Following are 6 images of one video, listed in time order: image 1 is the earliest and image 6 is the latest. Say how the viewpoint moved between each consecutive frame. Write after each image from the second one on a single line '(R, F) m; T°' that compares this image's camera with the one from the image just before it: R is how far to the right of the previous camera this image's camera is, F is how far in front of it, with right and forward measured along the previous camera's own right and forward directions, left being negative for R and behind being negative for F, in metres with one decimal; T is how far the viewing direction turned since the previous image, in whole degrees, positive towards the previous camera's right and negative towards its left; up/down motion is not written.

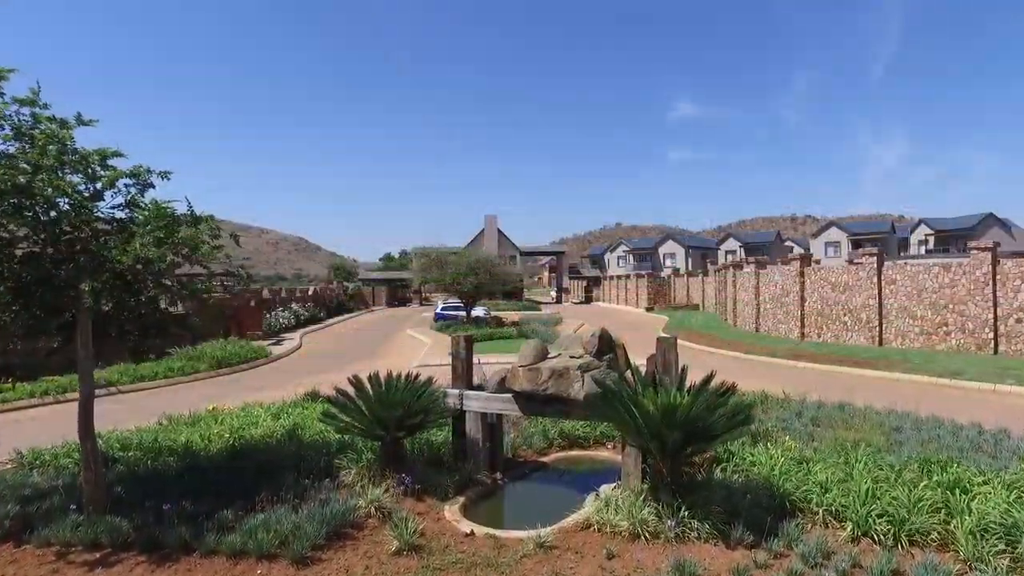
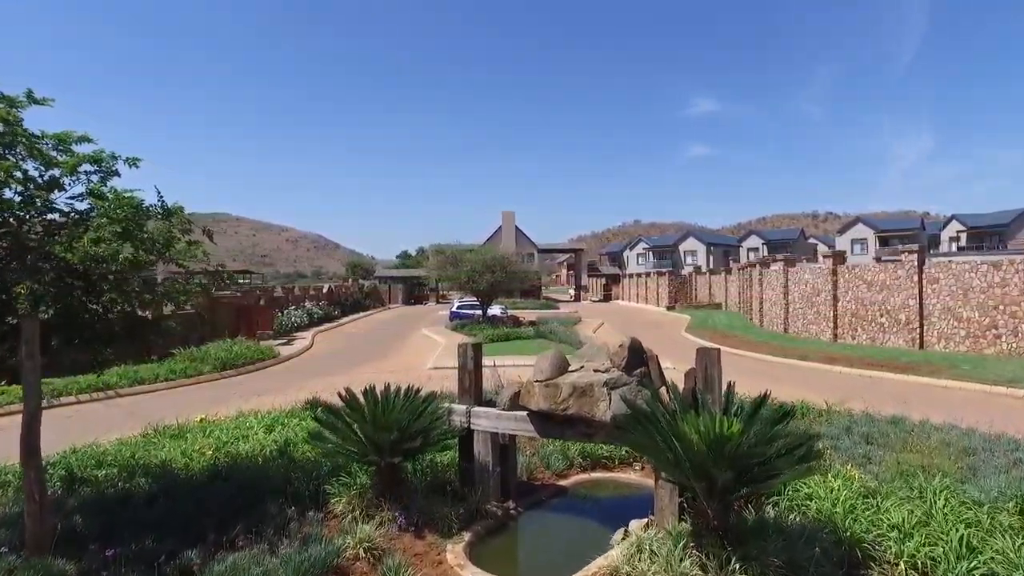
(0.0, +0.9) m; -2°
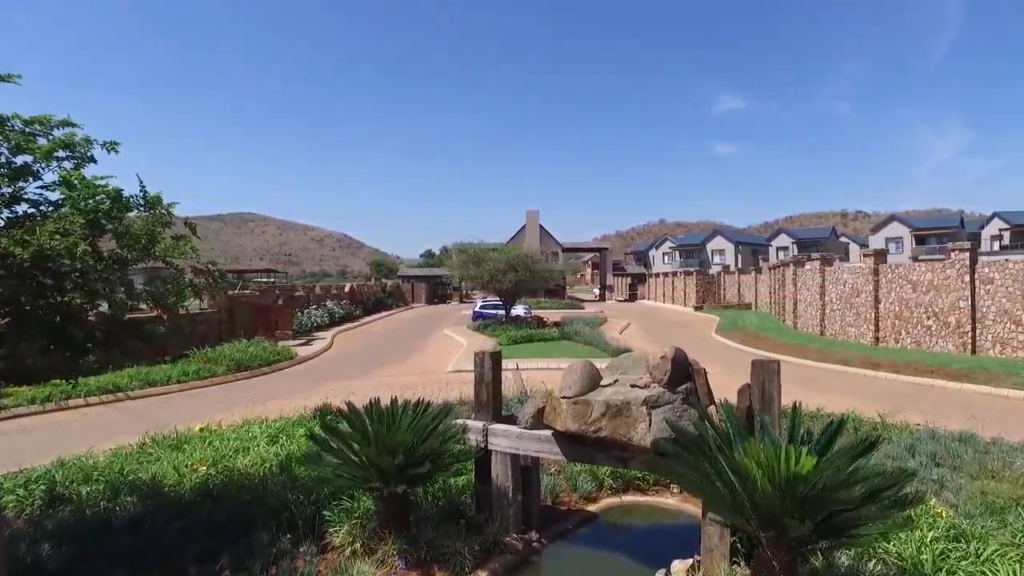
(0.0, +0.7) m; -2°
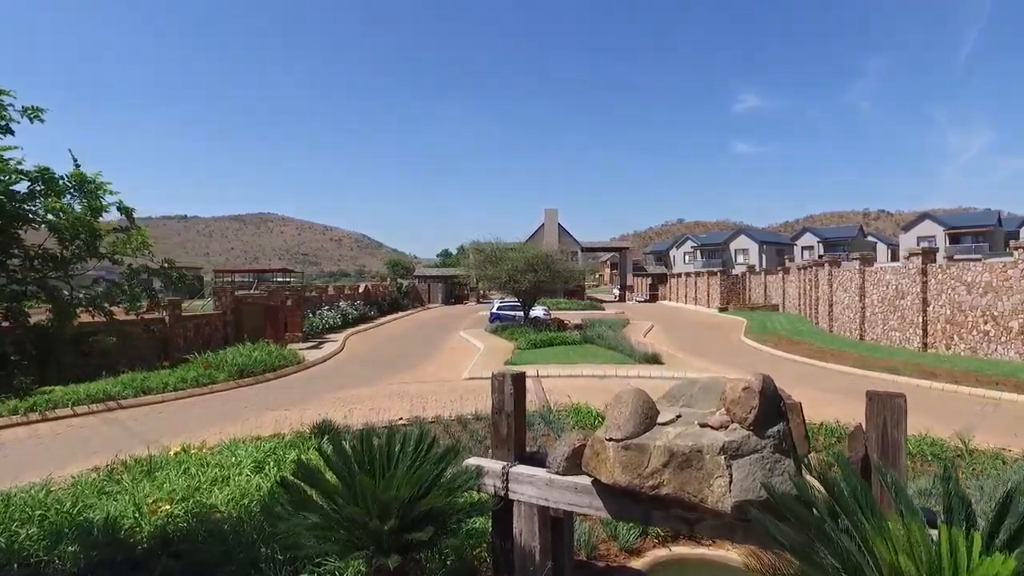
(-0.1, +1.2) m; -2°
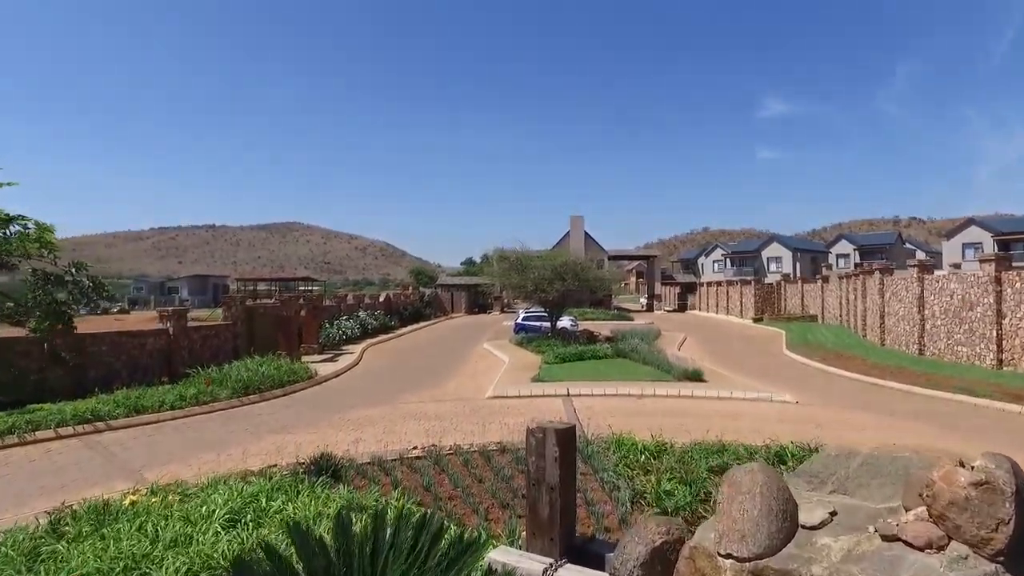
(-0.1, +1.4) m; -2°
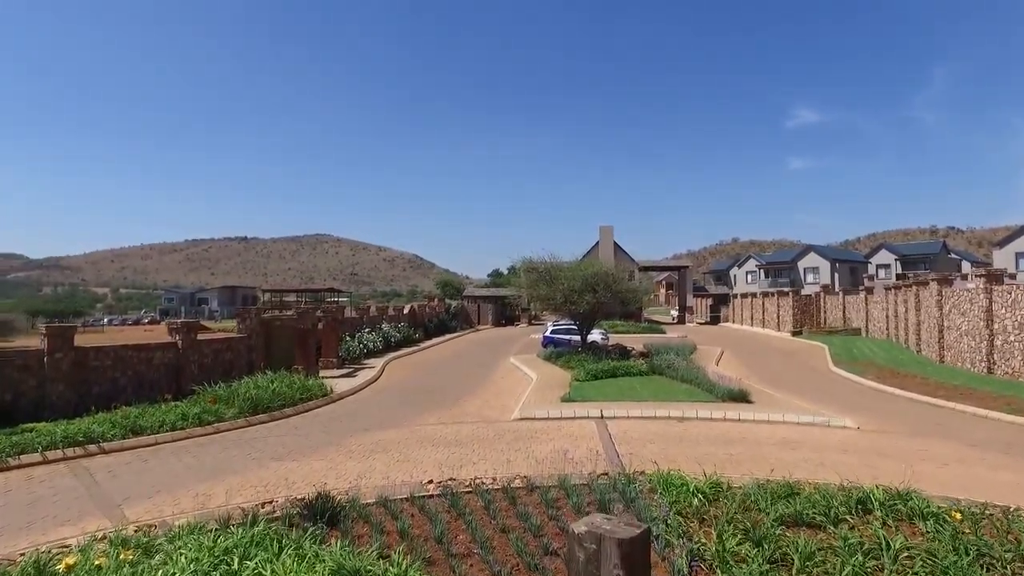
(0.0, +1.2) m; -3°
